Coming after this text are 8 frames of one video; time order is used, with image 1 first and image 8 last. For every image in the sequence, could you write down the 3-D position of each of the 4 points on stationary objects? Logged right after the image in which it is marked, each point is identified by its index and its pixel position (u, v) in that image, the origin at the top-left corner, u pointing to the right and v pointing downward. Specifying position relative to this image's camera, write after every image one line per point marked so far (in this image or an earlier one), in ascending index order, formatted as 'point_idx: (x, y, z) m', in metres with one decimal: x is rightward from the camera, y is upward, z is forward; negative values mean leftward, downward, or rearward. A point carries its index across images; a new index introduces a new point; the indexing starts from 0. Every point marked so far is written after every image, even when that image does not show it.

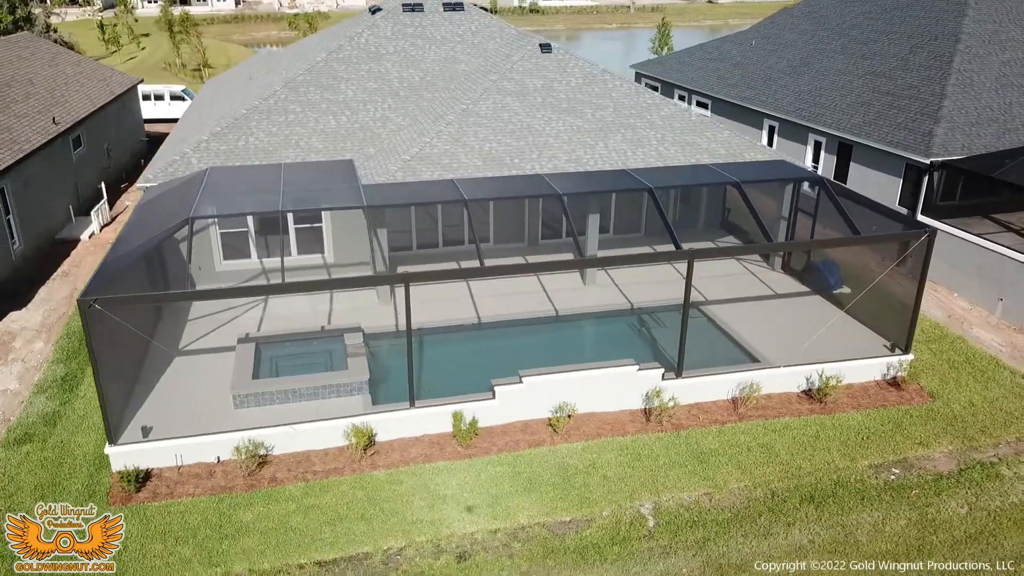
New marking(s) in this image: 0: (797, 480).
0: (+4.8, -3.2, +13.7) m
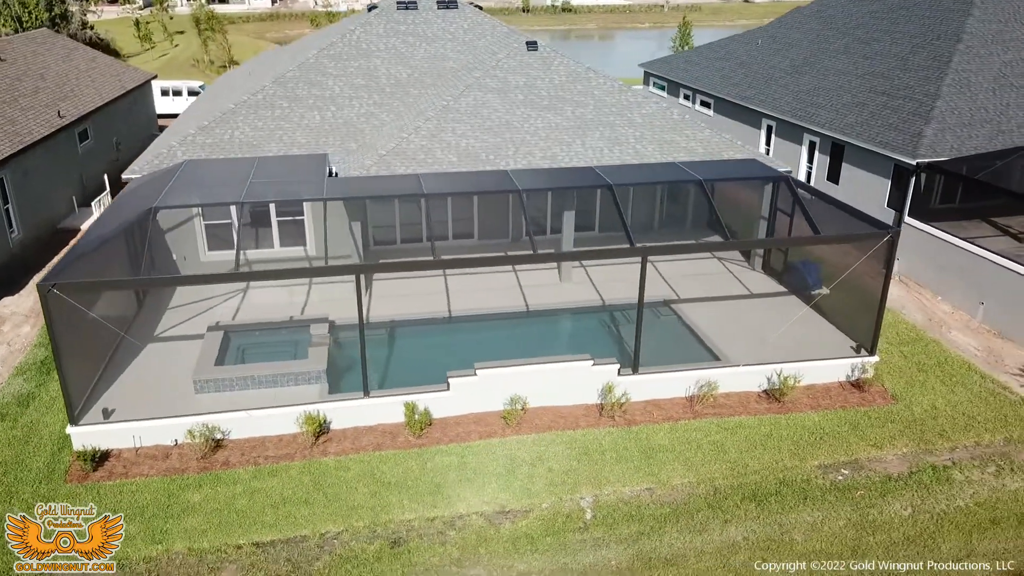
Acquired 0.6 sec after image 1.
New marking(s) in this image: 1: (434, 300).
0: (+3.8, -3.2, +13.7) m
1: (-1.9, -0.3, +19.2) m
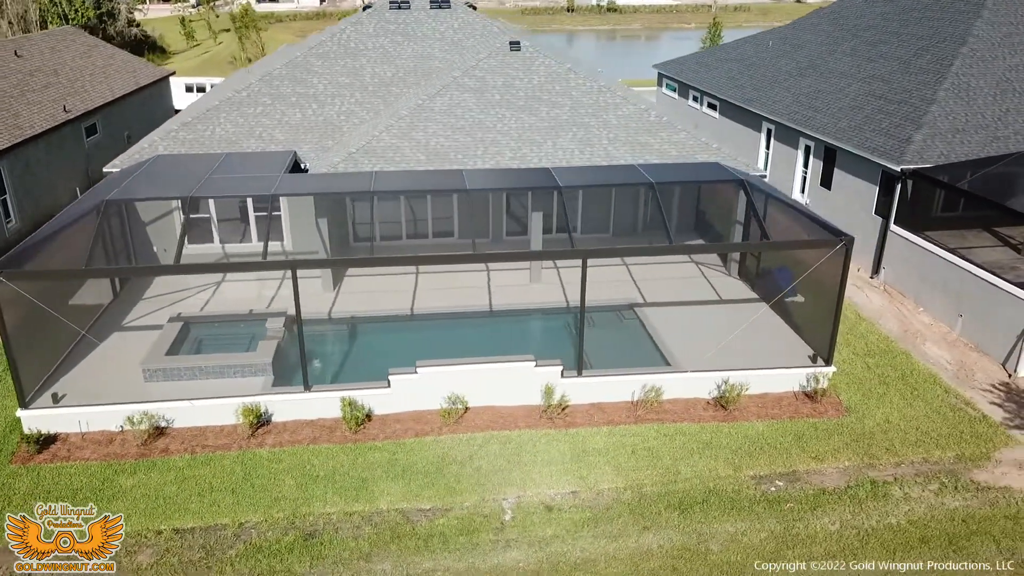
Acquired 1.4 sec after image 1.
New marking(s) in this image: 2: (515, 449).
0: (+2.6, -3.3, +13.5) m
1: (-2.7, -0.2, +19.3) m
2: (0.0, -2.8, +14.3) m
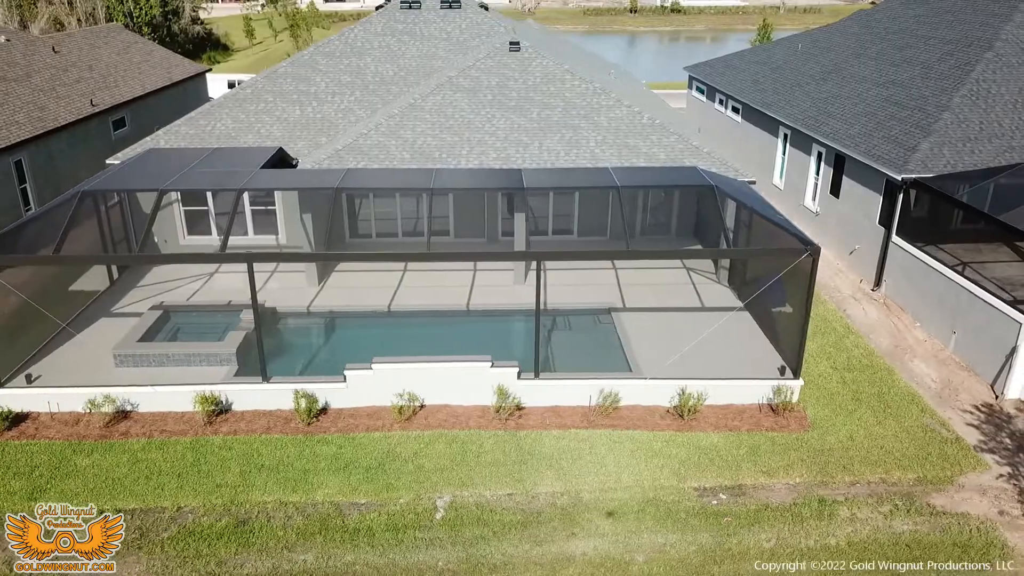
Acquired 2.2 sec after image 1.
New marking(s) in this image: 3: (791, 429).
0: (+1.6, -3.3, +13.4) m
1: (-3.1, -0.1, +19.6) m
2: (-0.9, -2.8, +14.3) m
3: (+5.1, -2.6, +14.9) m
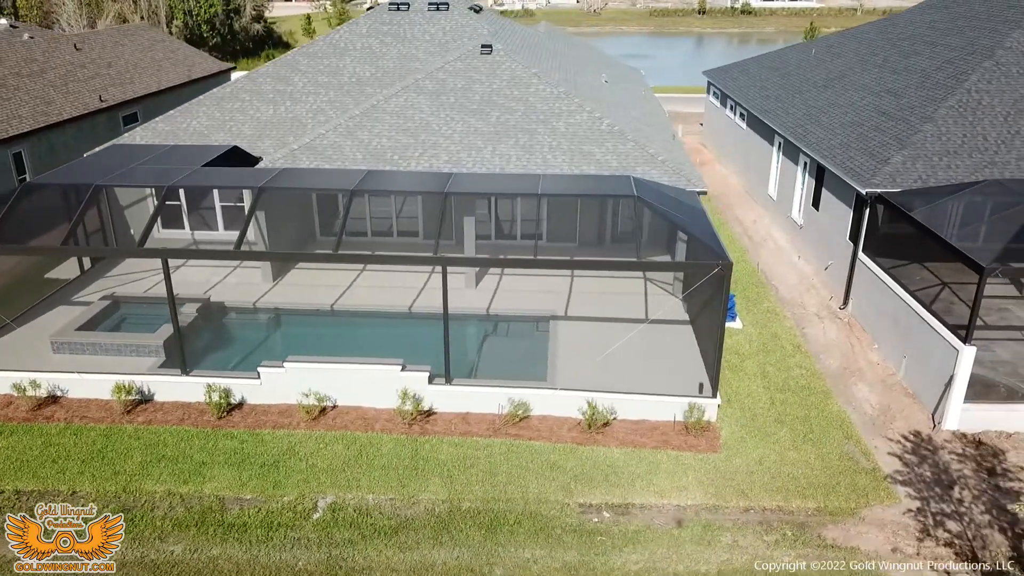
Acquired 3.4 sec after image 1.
0: (-0.4, -3.5, +13.2) m
1: (-4.4, -0.1, +19.8) m
2: (-2.7, -2.9, +14.4) m
3: (+3.3, -2.8, +14.5) m
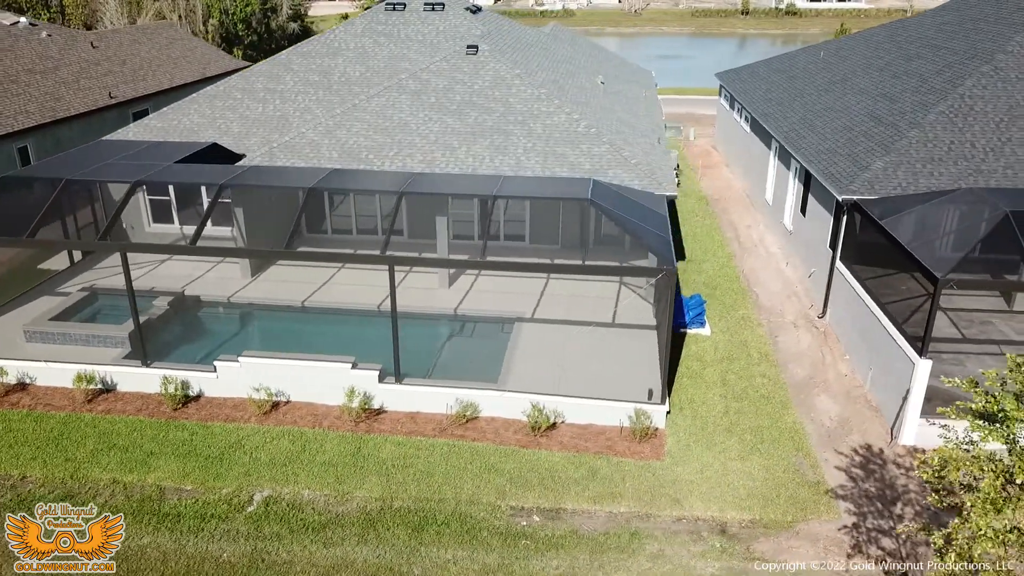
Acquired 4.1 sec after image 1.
0: (-1.5, -3.5, +13.3) m
1: (-5.0, 0.0, +20.1) m
2: (-3.7, -2.8, +14.6) m
3: (+2.3, -2.9, +14.3) m
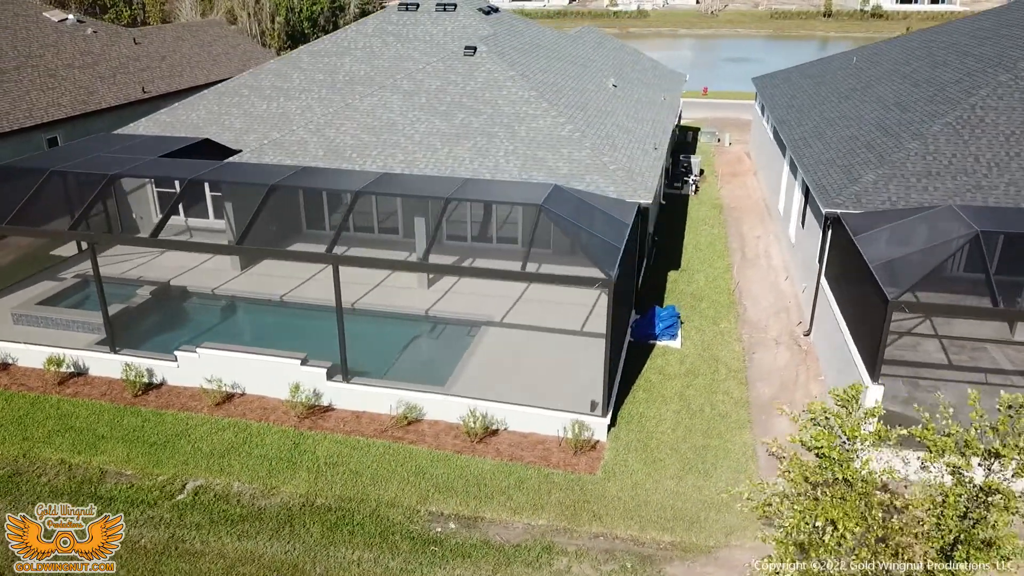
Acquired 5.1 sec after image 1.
0: (-2.7, -3.5, +13.3) m
1: (-5.5, +0.1, +20.4) m
2: (-4.9, -2.7, +14.9) m
3: (+1.1, -3.1, +14.0) m
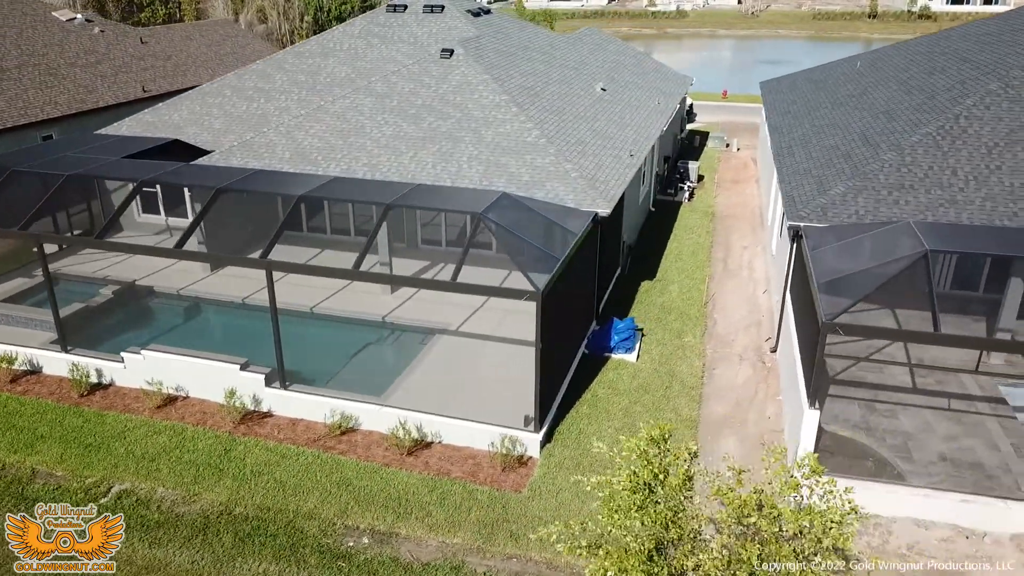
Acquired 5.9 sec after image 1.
0: (-4.0, -3.6, +13.2) m
1: (-6.3, +0.1, +20.4) m
2: (-6.0, -2.8, +14.8) m
3: (-0.1, -3.3, +13.6) m
